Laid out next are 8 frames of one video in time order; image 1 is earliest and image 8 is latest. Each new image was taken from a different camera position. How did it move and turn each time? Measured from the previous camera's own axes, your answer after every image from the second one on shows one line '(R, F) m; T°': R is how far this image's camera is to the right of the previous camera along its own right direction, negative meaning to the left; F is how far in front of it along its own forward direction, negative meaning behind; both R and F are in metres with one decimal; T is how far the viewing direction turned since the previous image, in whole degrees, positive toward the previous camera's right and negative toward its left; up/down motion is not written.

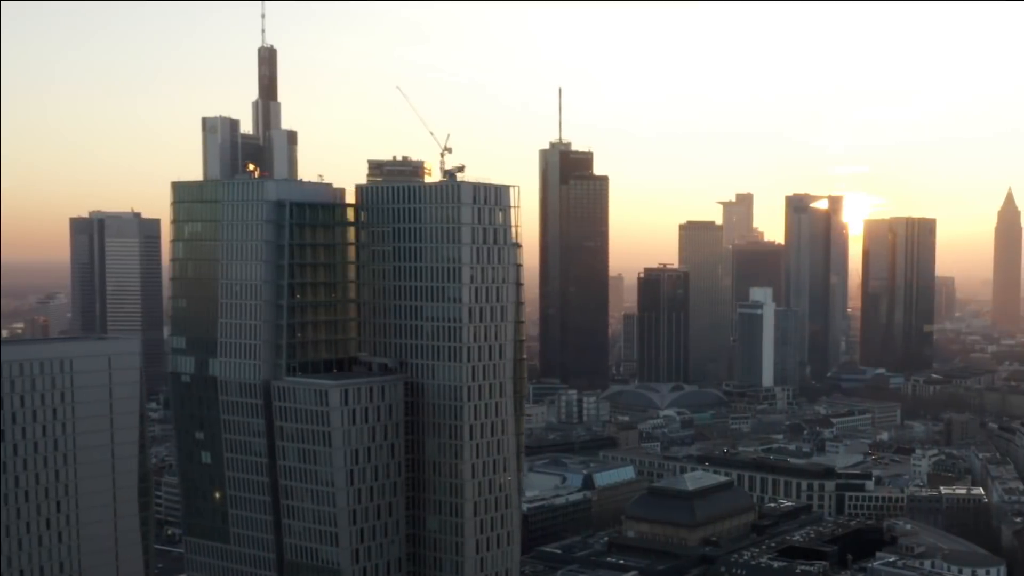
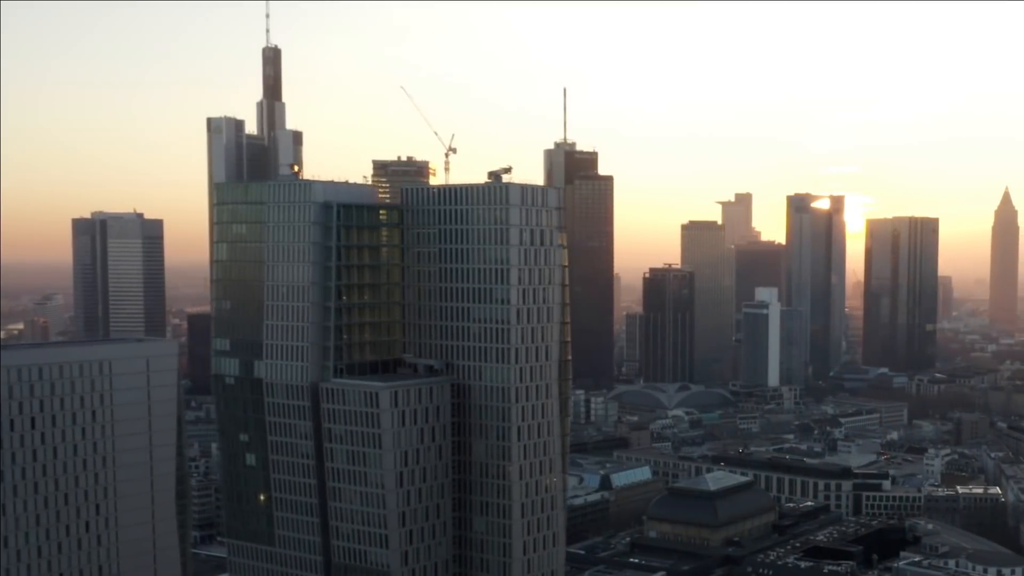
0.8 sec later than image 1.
(-2.5, -0.1) m; 0°
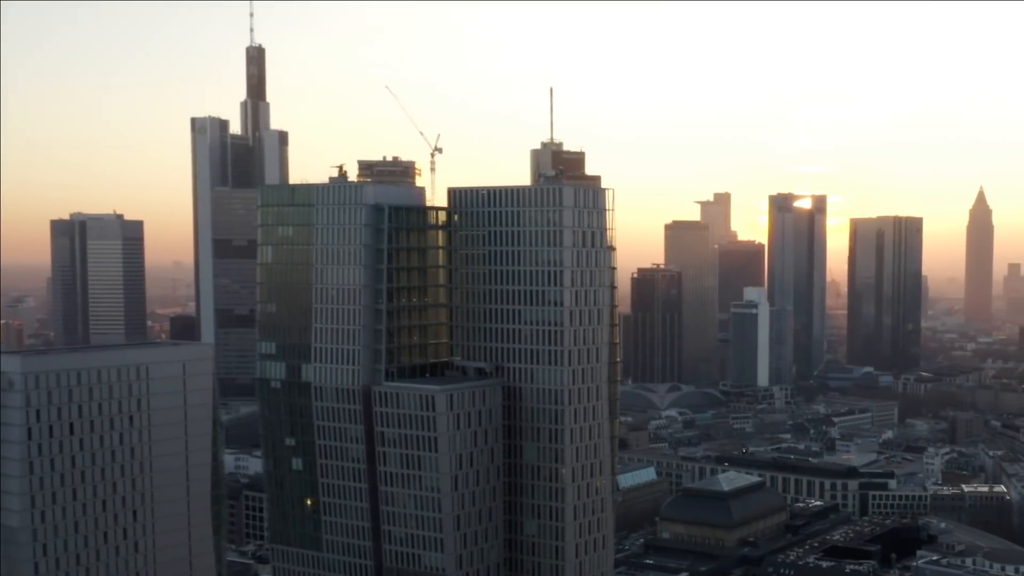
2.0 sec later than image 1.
(-3.7, +0.2) m; +1°
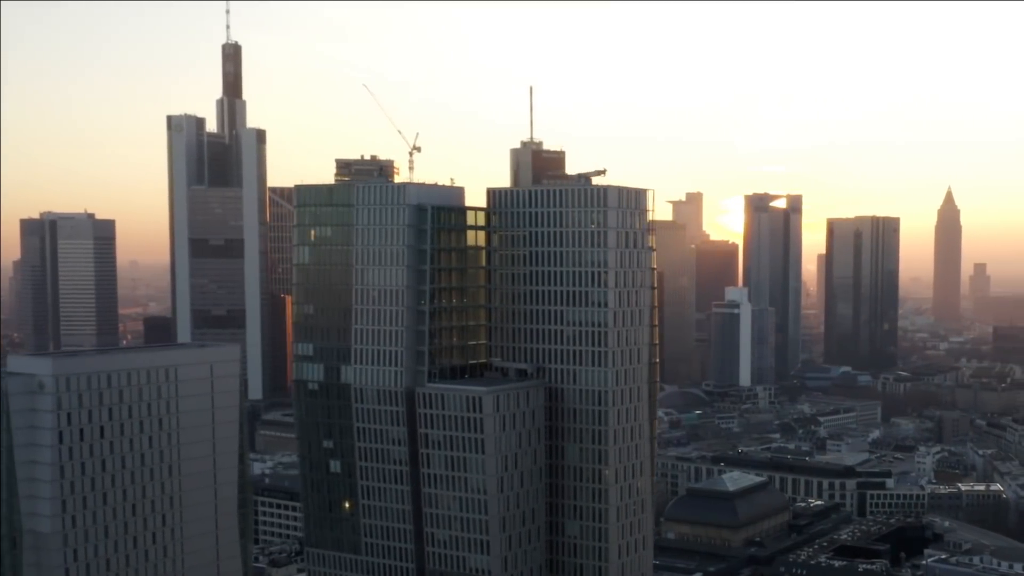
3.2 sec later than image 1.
(-3.6, +0.3) m; +2°
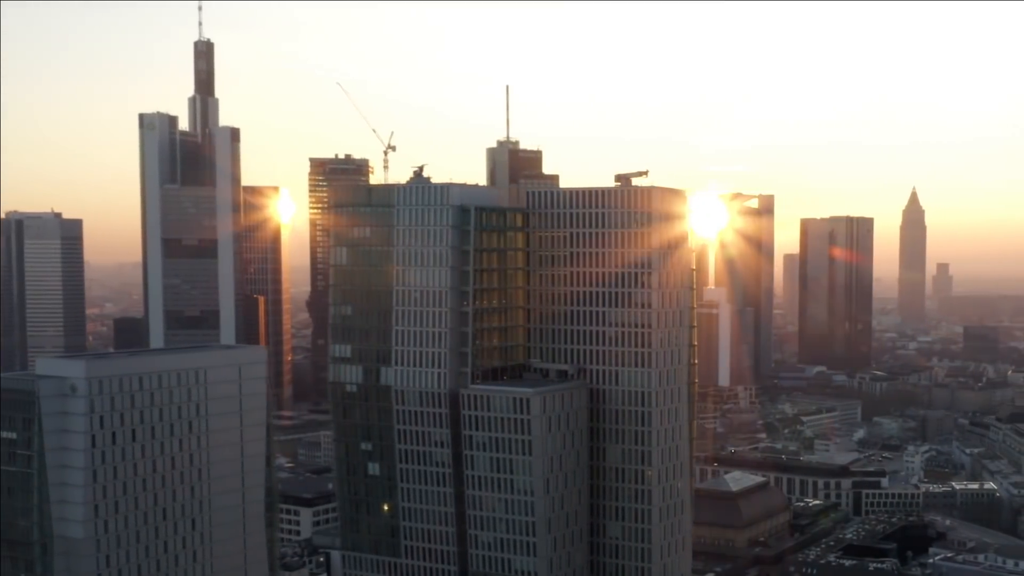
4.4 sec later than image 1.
(-3.7, +0.3) m; +2°
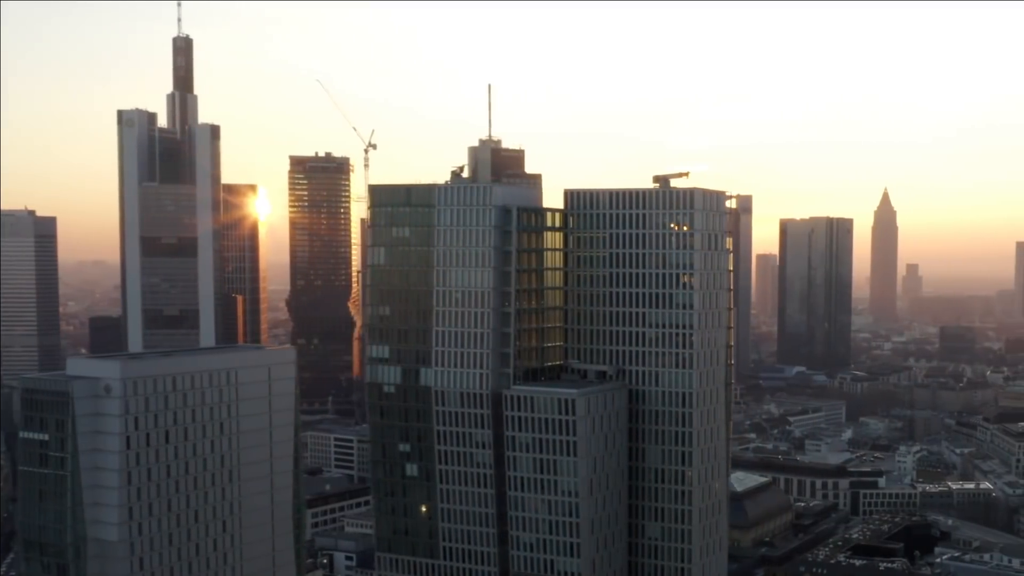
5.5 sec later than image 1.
(-3.3, +0.2) m; +1°
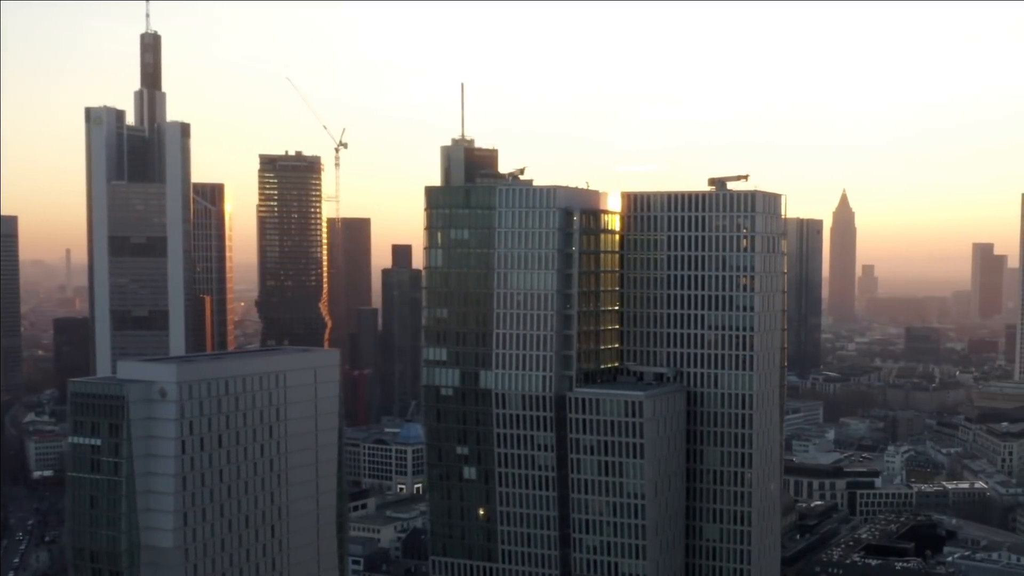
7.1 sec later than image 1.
(-4.9, +0.2) m; +2°
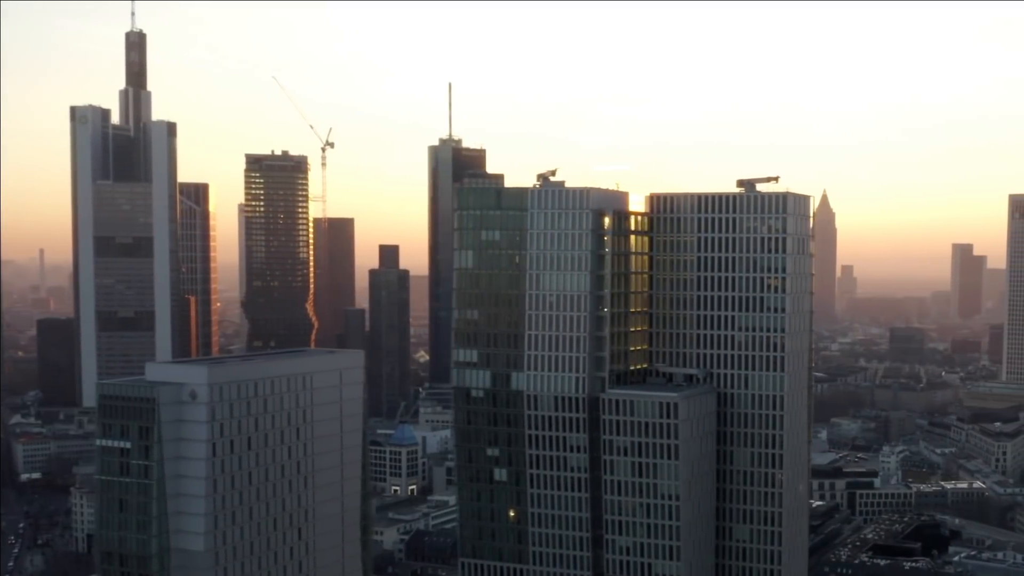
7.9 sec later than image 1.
(-2.5, 0.0) m; +1°
